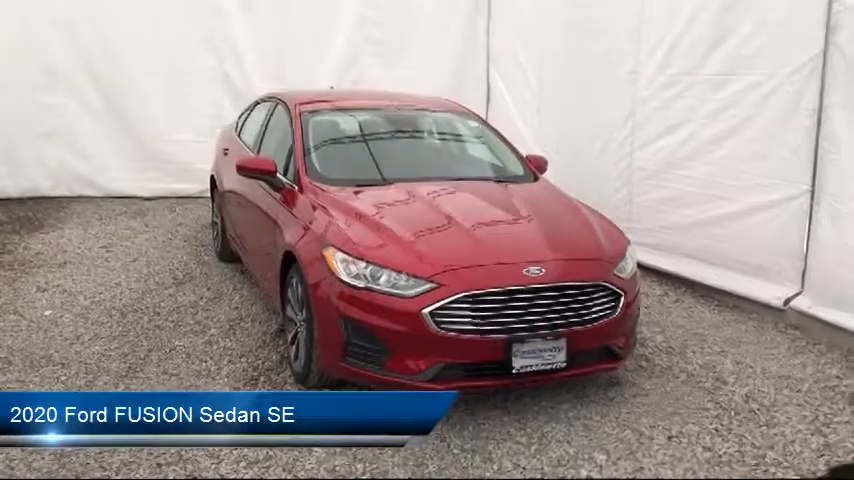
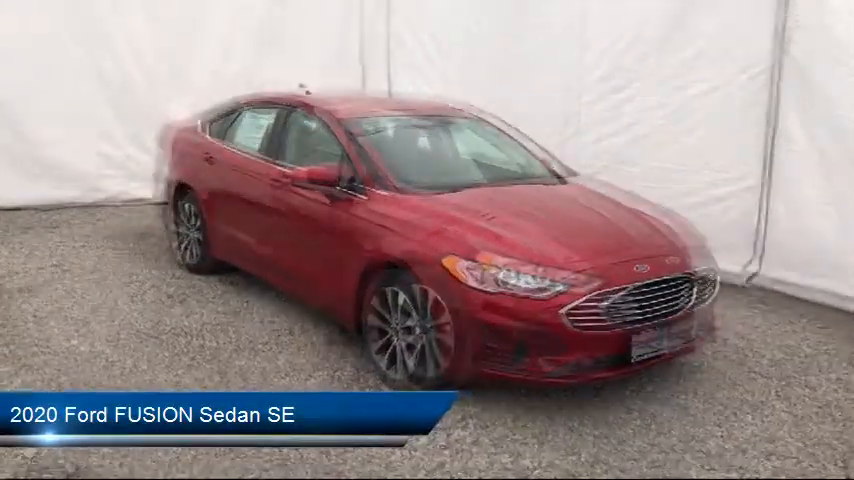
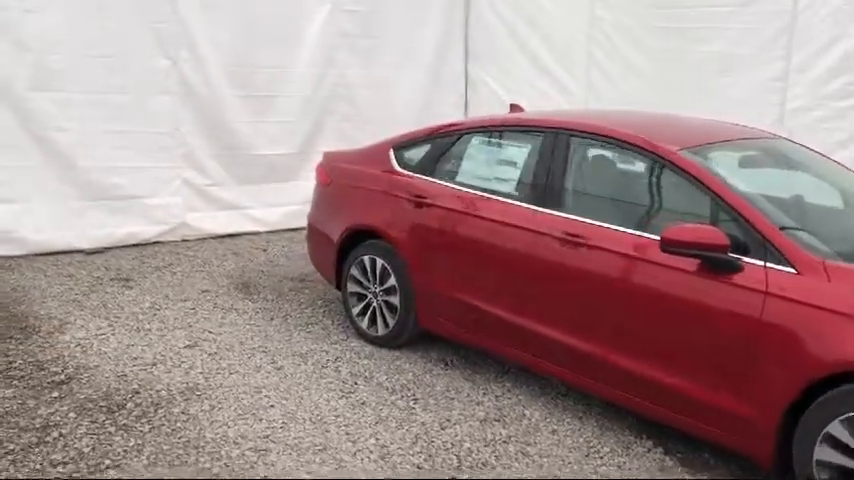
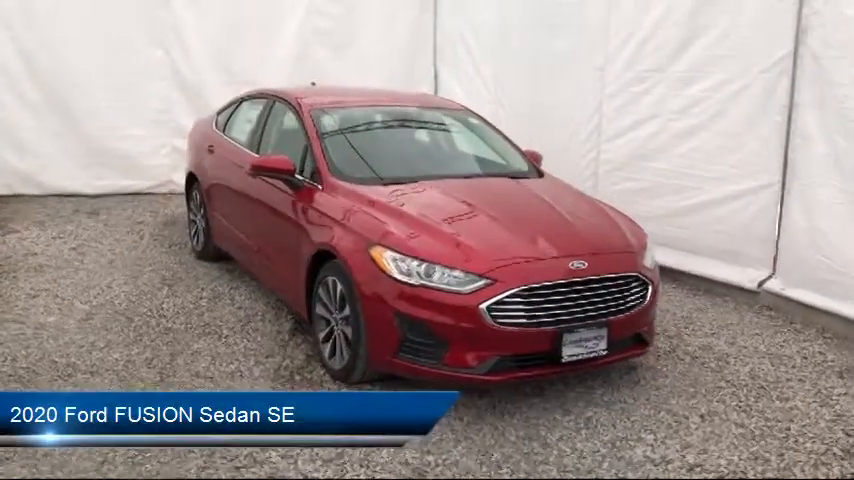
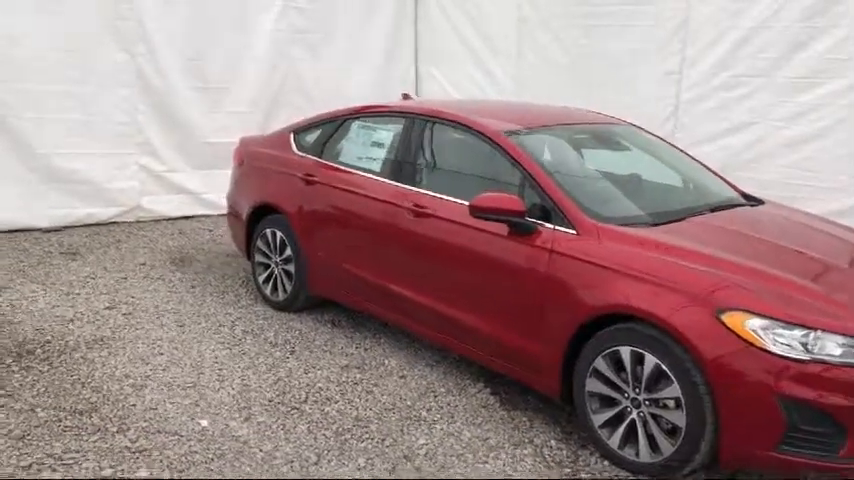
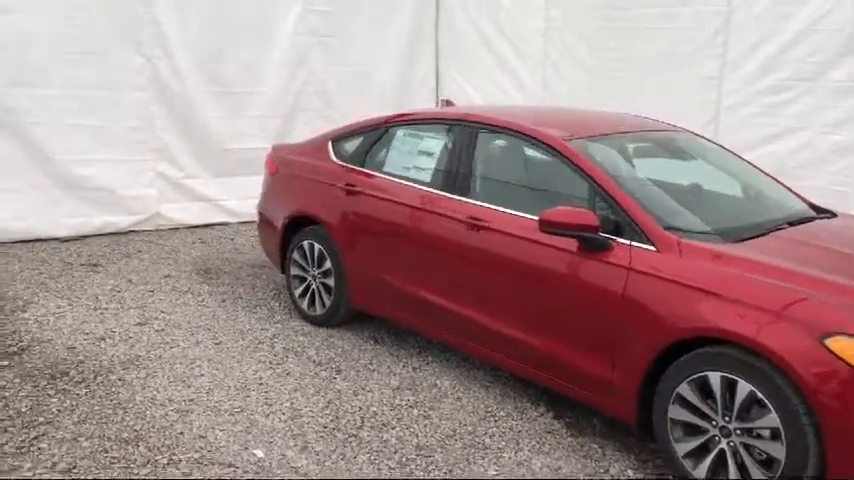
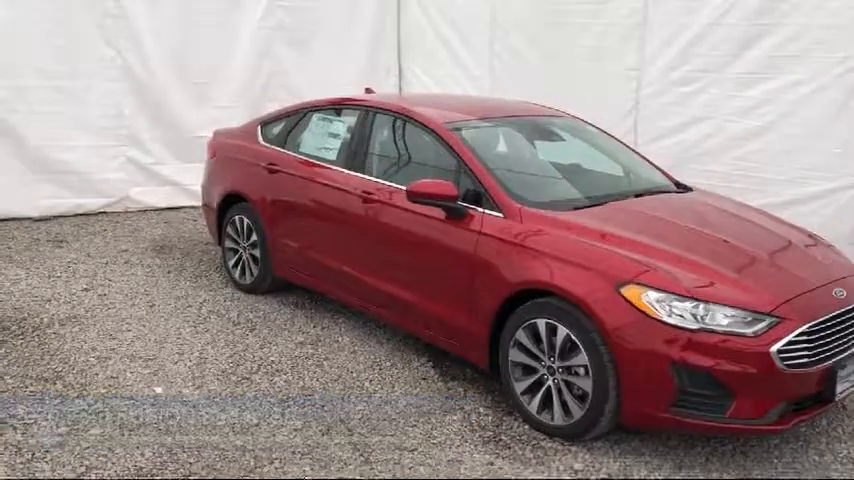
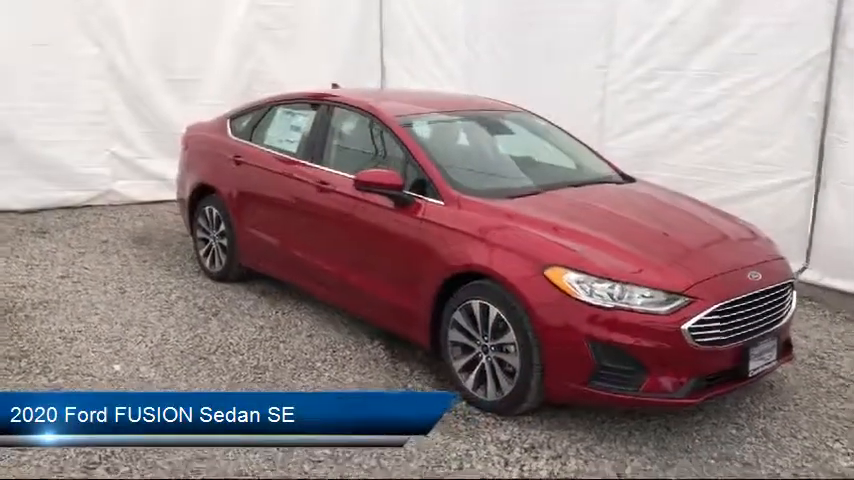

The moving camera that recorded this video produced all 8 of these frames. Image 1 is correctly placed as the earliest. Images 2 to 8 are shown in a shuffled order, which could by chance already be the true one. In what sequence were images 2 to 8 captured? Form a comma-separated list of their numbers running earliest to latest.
4, 2, 8, 7, 5, 6, 3
